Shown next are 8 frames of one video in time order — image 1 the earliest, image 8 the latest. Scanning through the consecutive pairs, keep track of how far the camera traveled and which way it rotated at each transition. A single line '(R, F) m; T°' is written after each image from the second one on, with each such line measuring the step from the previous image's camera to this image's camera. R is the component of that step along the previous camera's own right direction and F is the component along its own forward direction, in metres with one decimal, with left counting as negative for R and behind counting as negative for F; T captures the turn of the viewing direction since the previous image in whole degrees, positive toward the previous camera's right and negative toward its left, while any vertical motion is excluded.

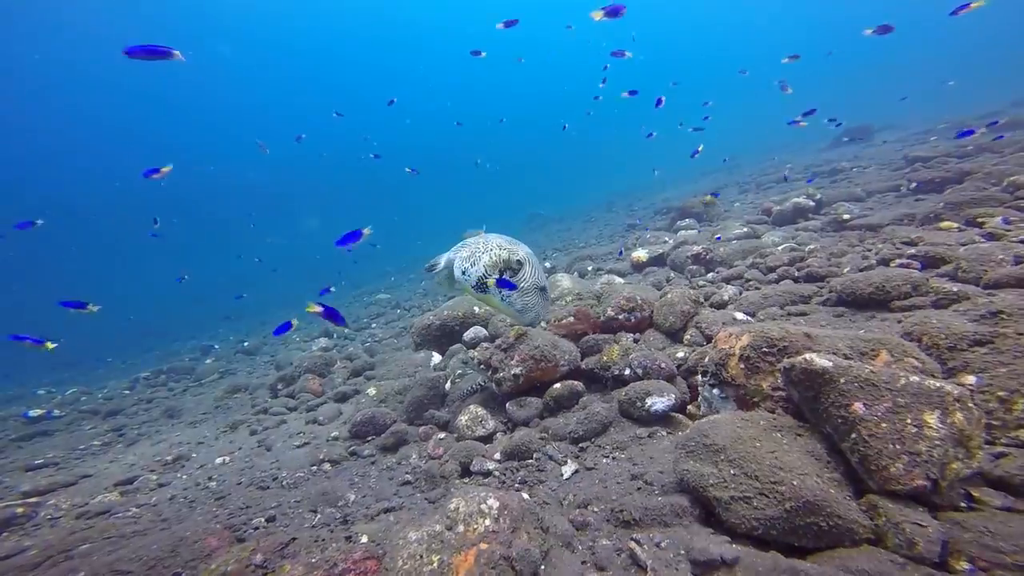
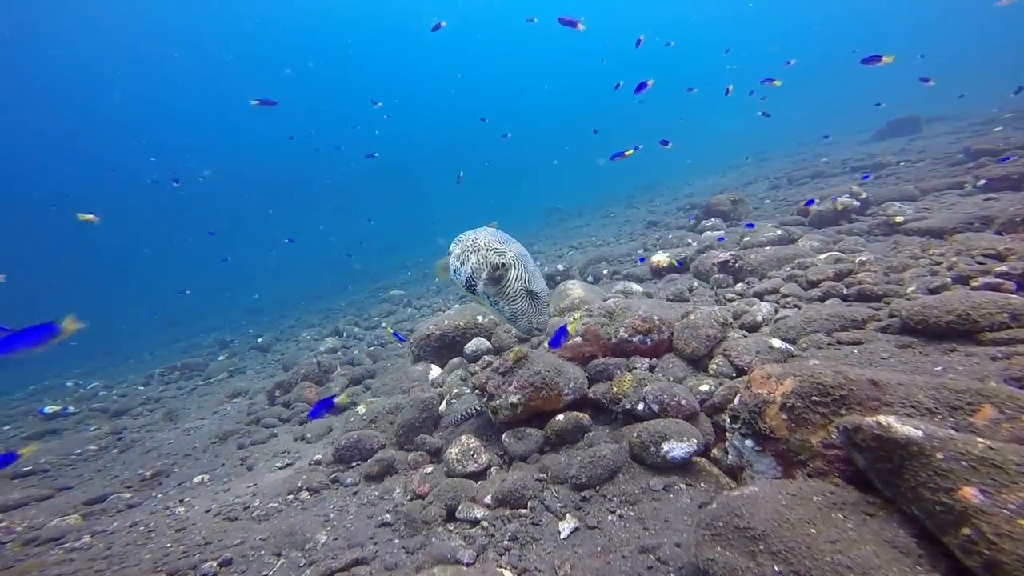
(+0.3, +0.7) m; -3°
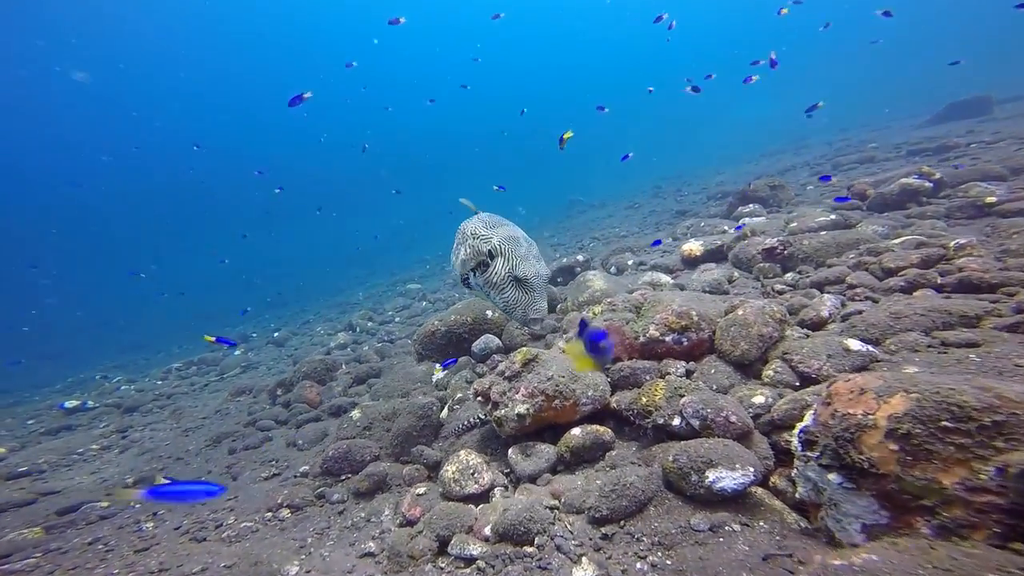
(+0.2, +0.9) m; -3°
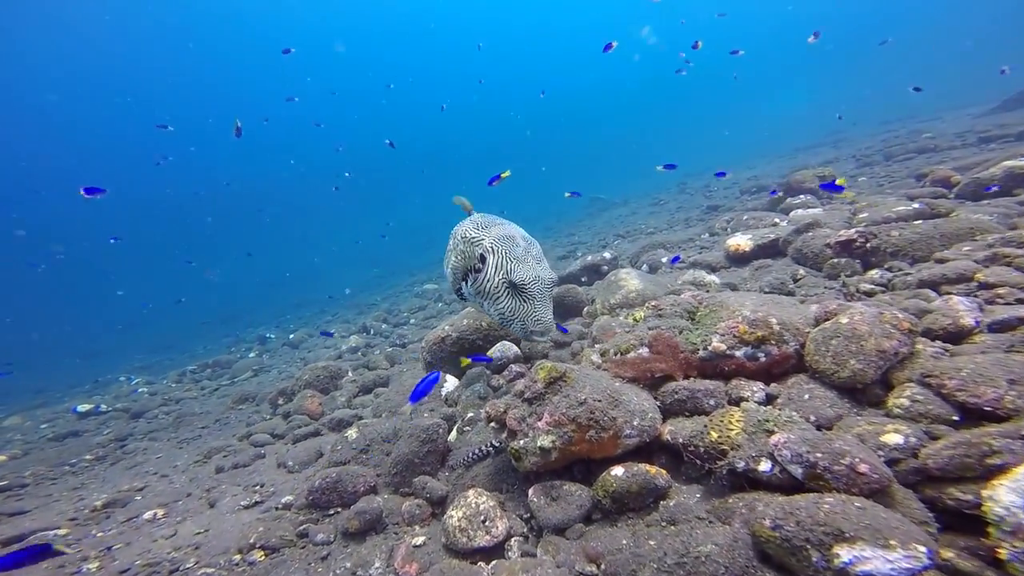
(0.0, +1.0) m; -3°
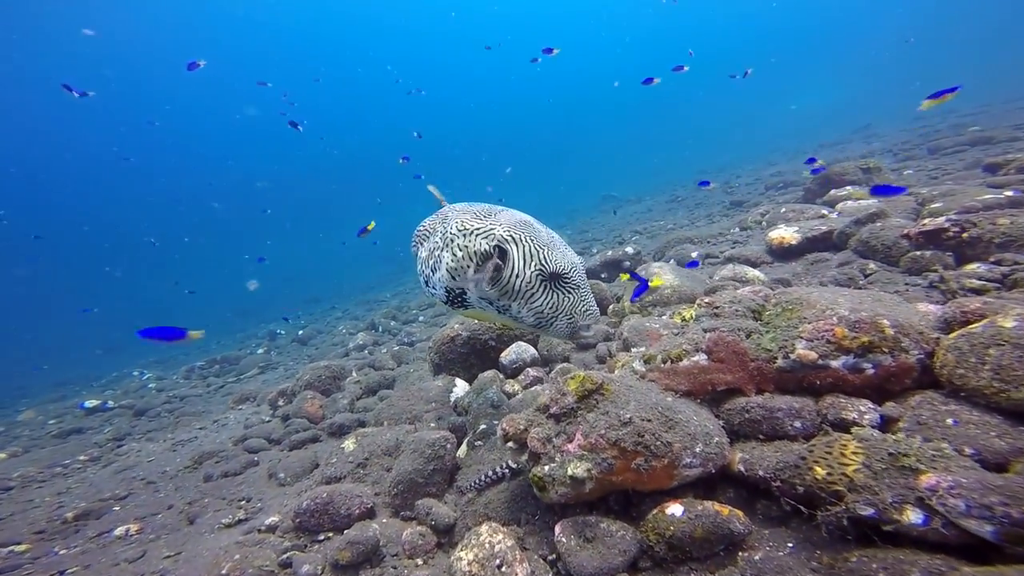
(-0.1, +0.7) m; -2°
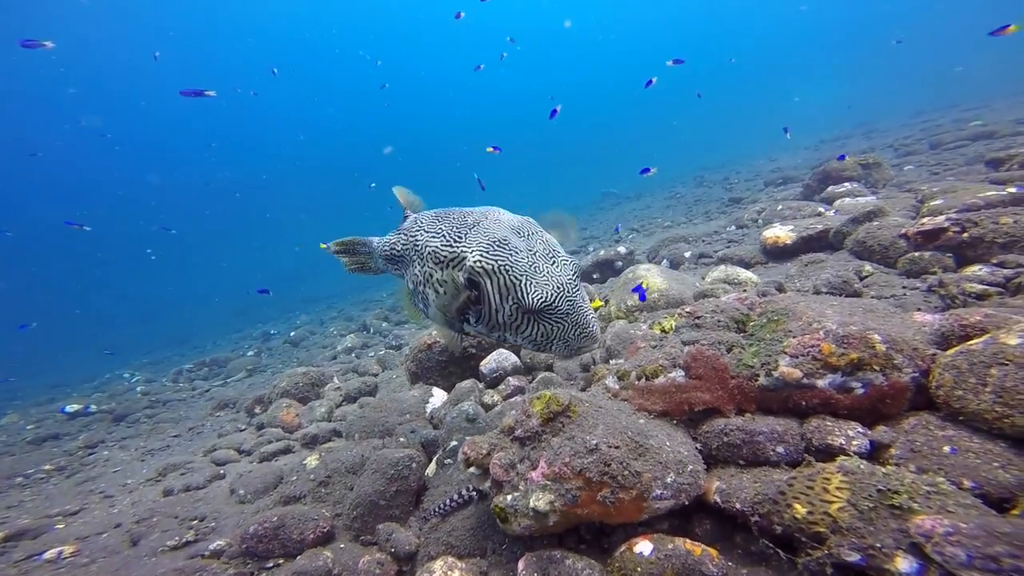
(+0.3, +0.3) m; 0°
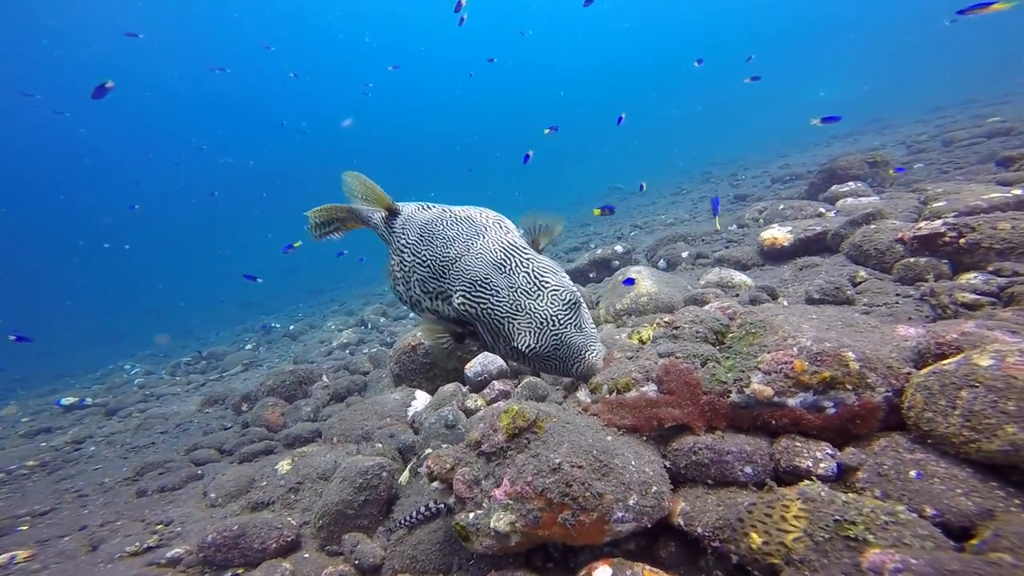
(+0.3, +0.2) m; -1°
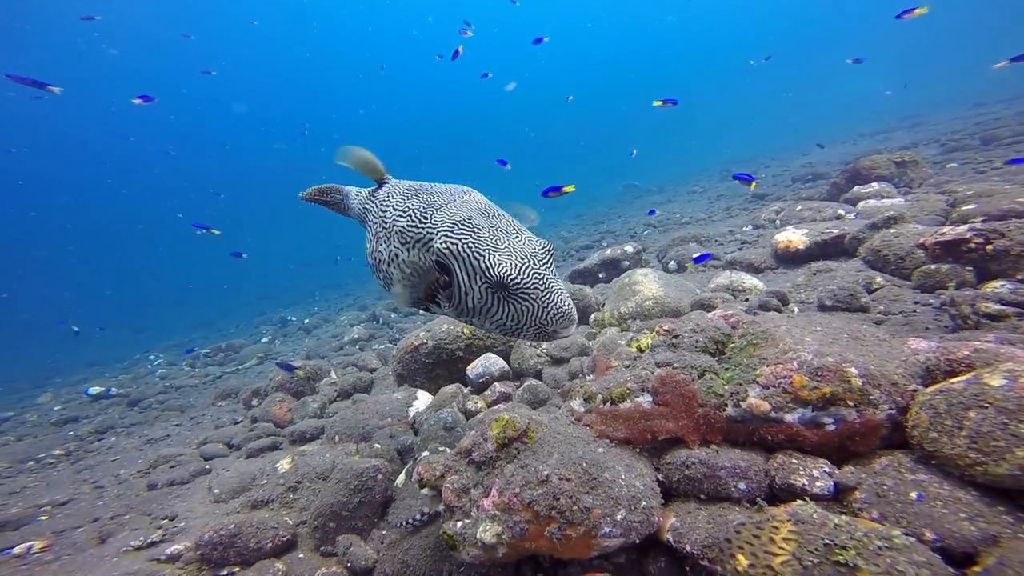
(+0.2, +0.1) m; -2°
